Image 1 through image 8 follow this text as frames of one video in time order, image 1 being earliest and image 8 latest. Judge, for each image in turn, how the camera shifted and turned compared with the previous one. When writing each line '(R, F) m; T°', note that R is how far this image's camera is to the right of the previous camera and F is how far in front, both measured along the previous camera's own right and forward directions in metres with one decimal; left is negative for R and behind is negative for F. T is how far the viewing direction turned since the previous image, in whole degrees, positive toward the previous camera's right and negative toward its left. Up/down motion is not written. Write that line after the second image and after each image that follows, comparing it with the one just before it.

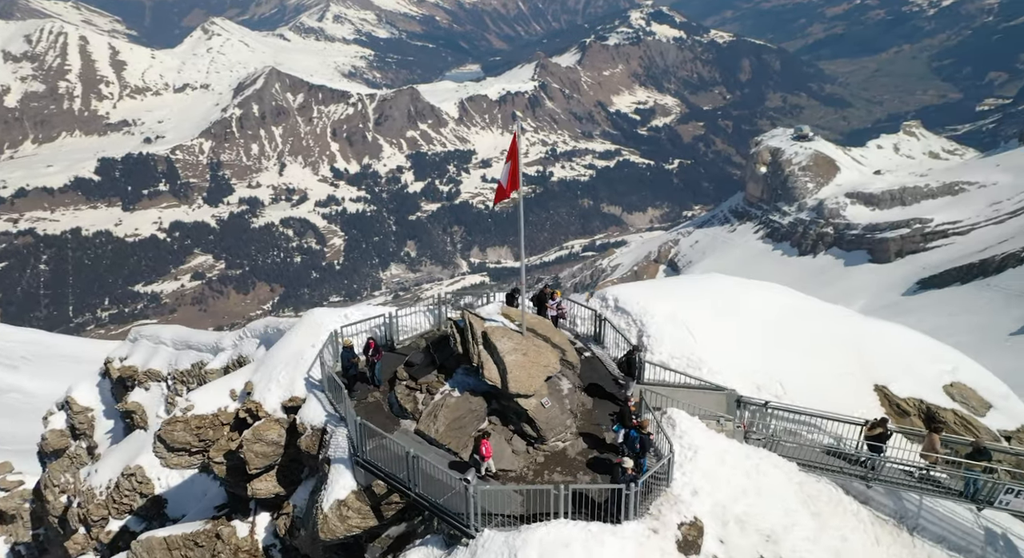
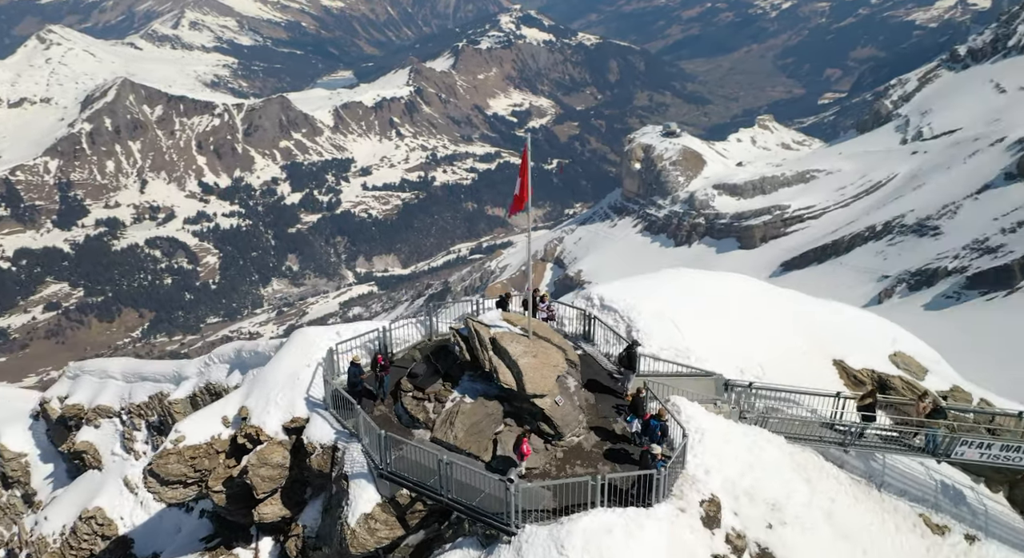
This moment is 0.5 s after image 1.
(-1.8, -0.4) m; +9°
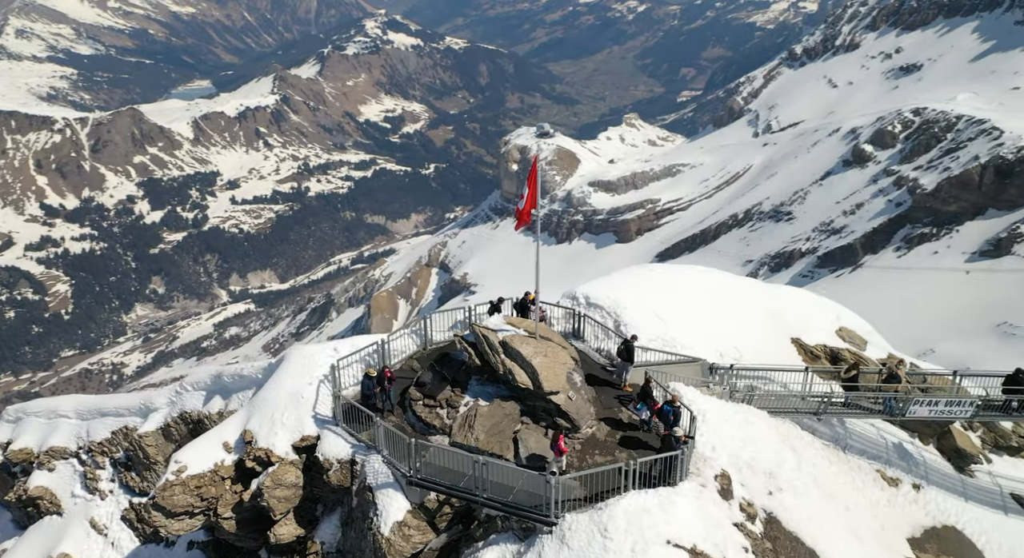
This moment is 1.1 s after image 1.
(-2.0, -0.5) m; +9°
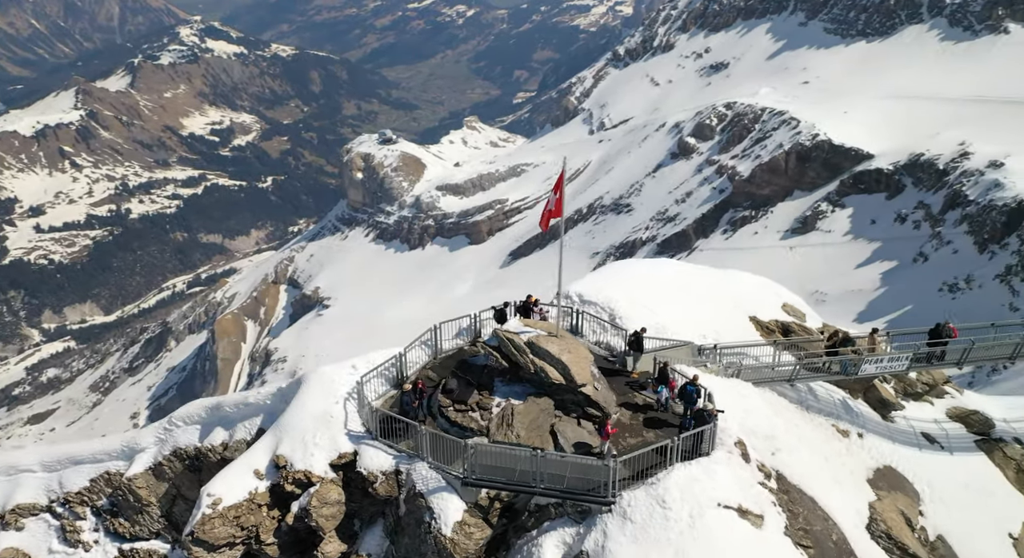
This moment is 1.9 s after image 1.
(-3.0, -0.6) m; +11°
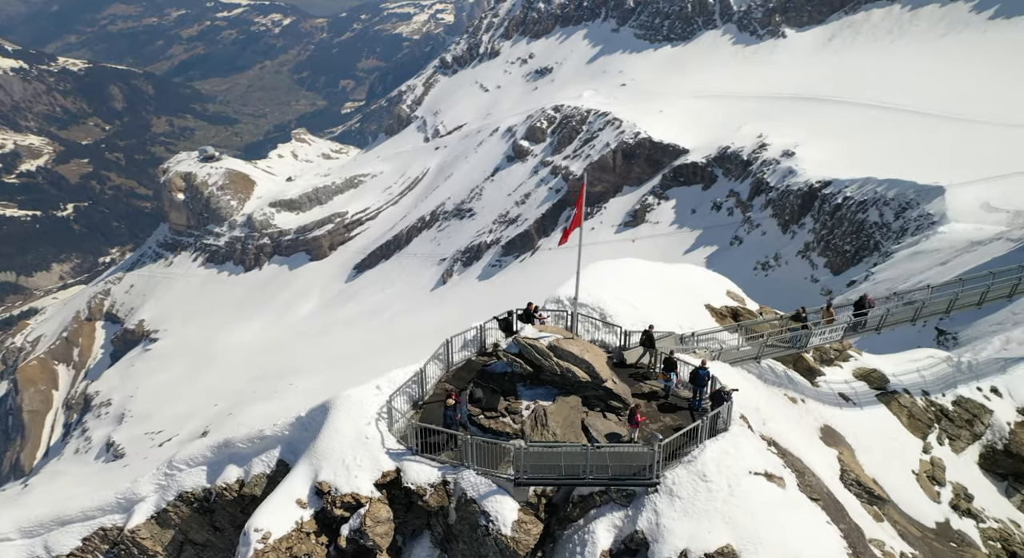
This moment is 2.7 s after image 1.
(-3.2, -0.5) m; +12°
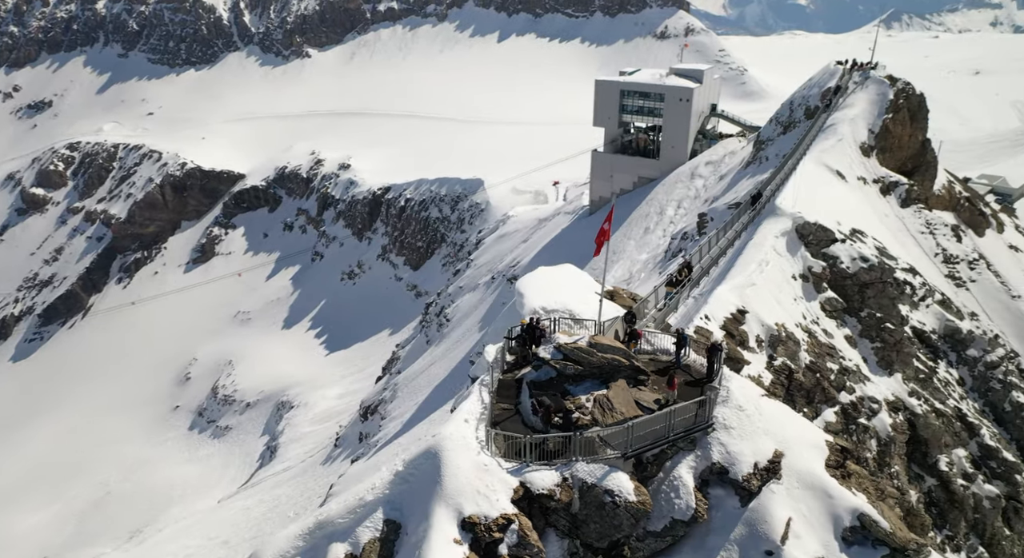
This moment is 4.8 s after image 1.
(-9.3, +0.5) m; +32°
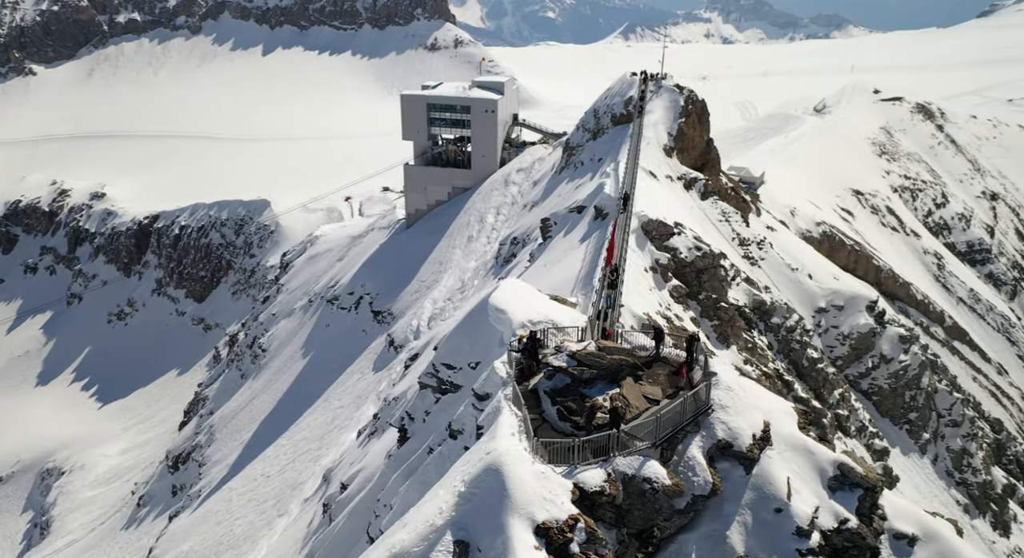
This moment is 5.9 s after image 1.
(-5.1, -0.1) m; +16°
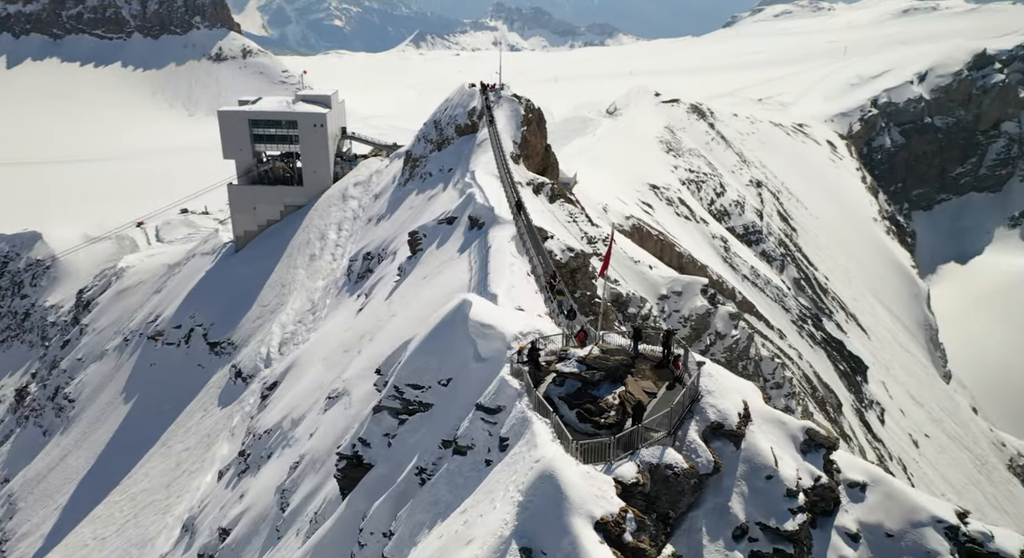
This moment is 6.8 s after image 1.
(-4.7, -0.1) m; +14°
